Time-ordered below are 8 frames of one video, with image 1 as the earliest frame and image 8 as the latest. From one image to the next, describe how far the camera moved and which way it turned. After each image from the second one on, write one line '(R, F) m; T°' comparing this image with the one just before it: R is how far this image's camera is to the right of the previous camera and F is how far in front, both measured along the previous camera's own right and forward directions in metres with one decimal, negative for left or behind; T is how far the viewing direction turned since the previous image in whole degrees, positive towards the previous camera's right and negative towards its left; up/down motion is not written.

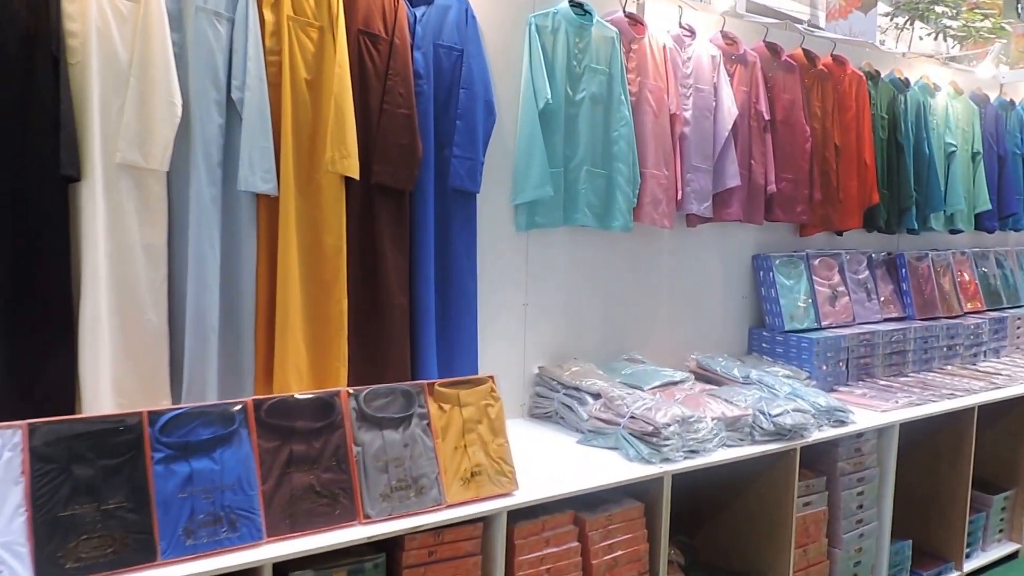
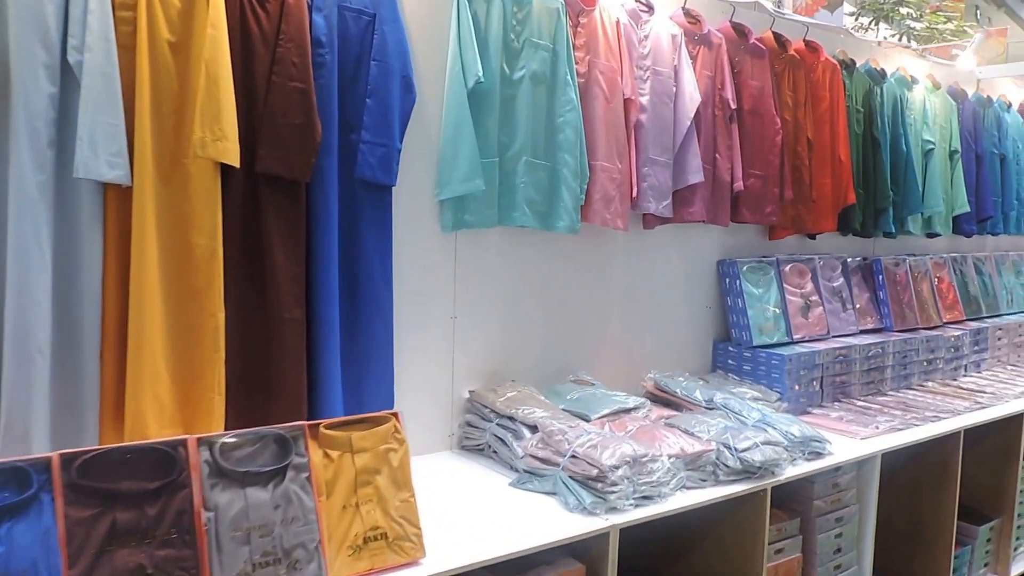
(+0.2, +0.4) m; +3°
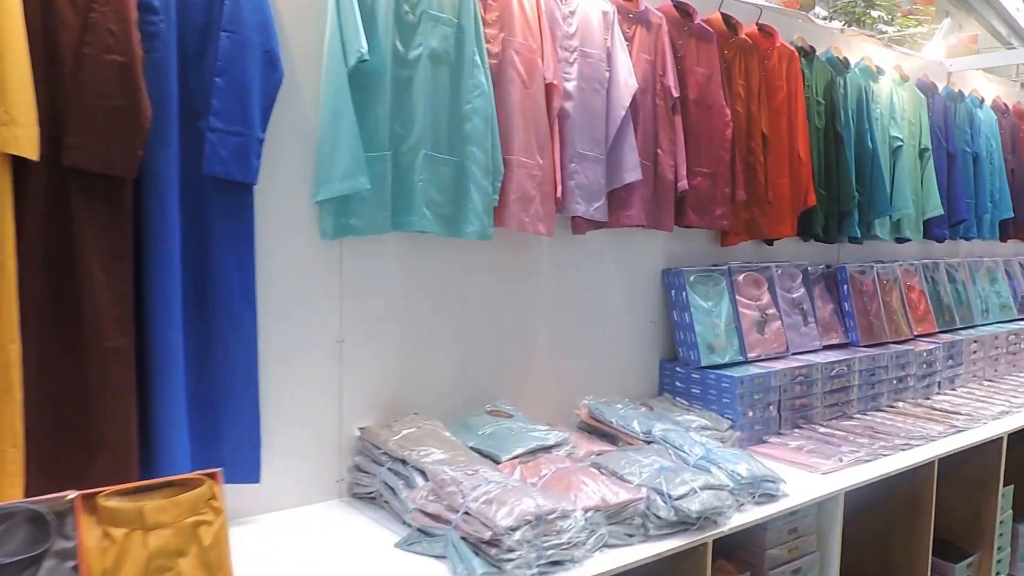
(+0.3, +0.3) m; +1°
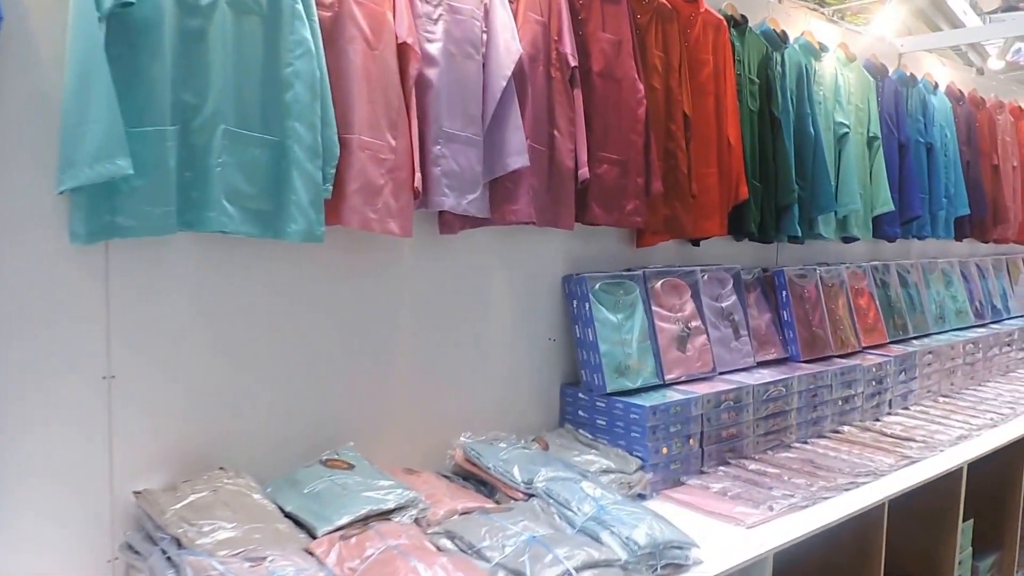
(+0.4, +0.4) m; +3°
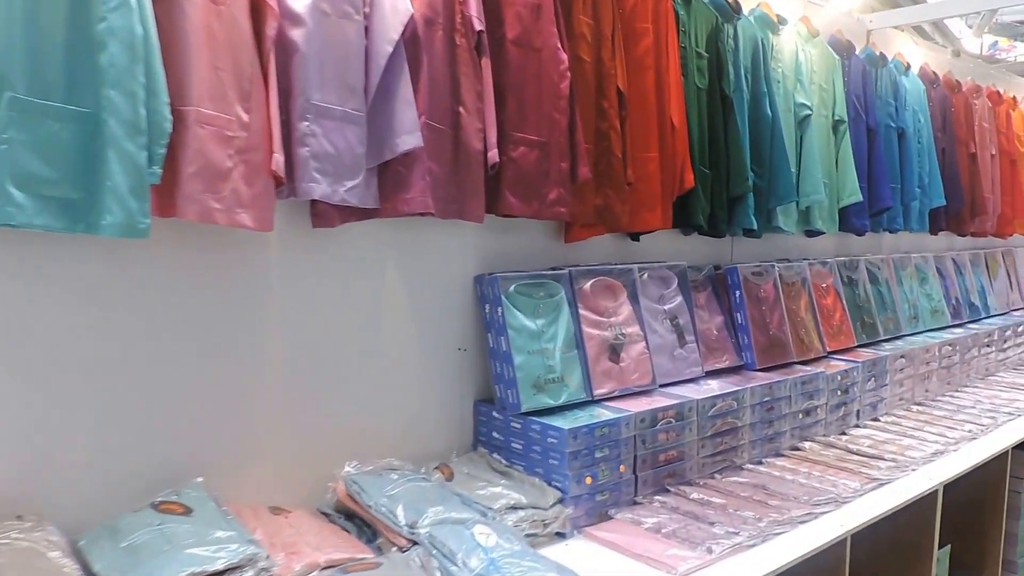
(+0.3, +0.3) m; +1°
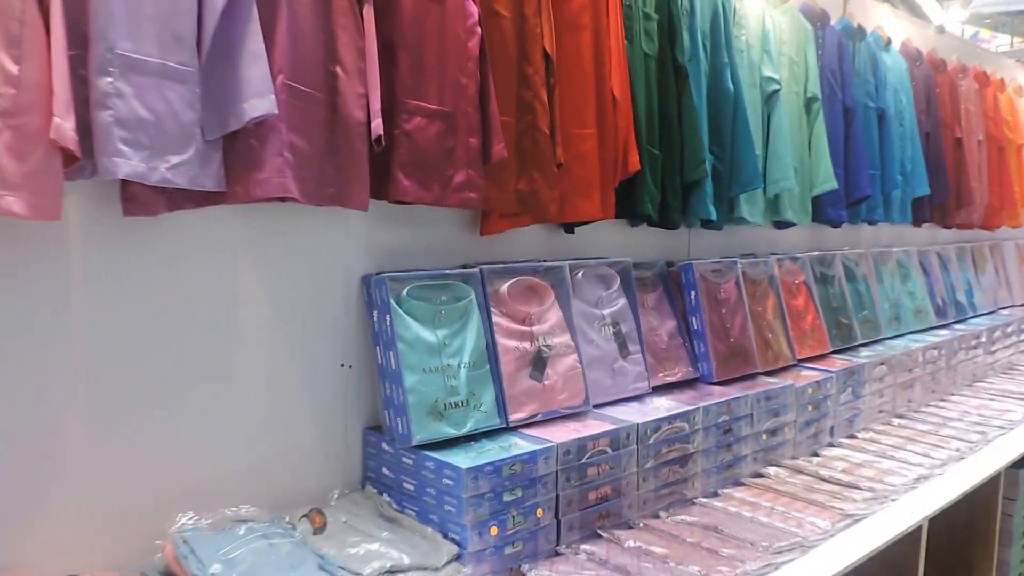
(+0.2, +0.3) m; +1°
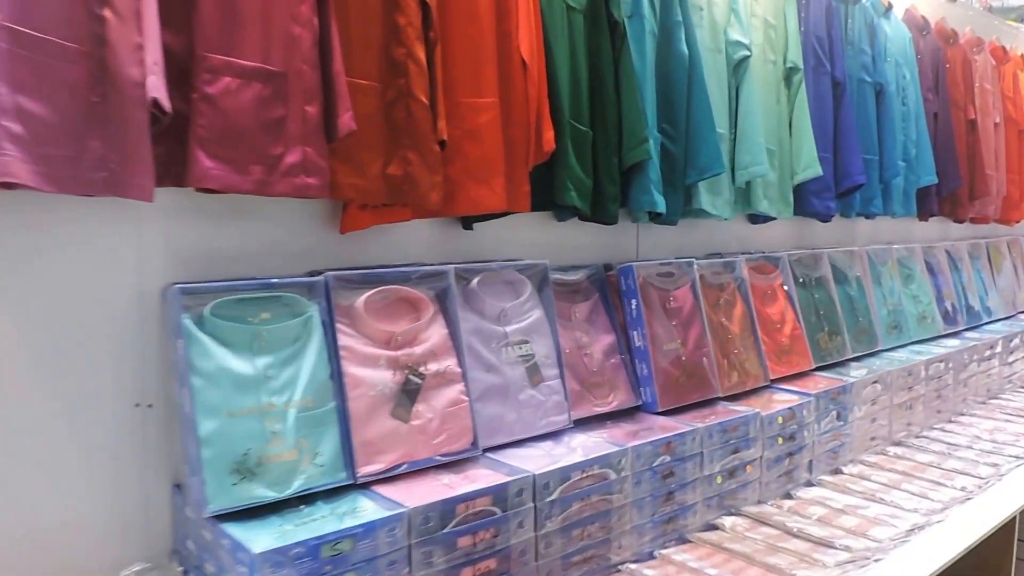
(+0.3, +0.3) m; -1°
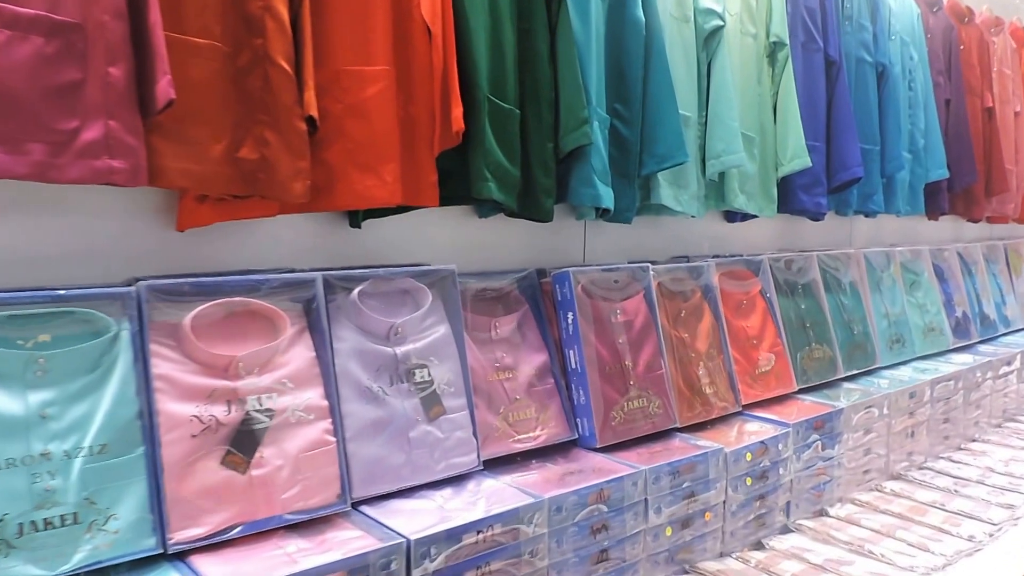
(+0.2, +0.3) m; -1°
